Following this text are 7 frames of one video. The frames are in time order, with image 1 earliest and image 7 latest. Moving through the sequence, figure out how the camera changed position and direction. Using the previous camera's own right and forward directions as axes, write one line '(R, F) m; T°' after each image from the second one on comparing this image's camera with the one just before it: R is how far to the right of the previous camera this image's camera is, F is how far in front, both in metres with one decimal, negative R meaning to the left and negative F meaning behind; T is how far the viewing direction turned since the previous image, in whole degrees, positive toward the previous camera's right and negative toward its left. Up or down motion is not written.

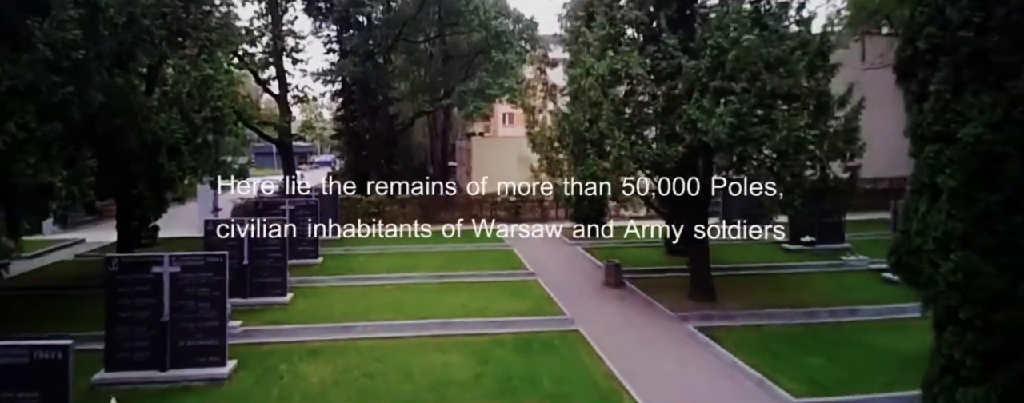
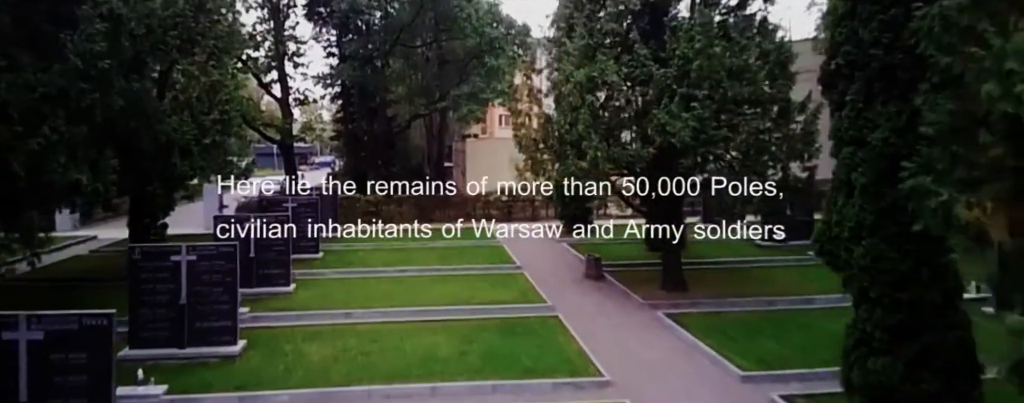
(+0.3, -1.1) m; 0°
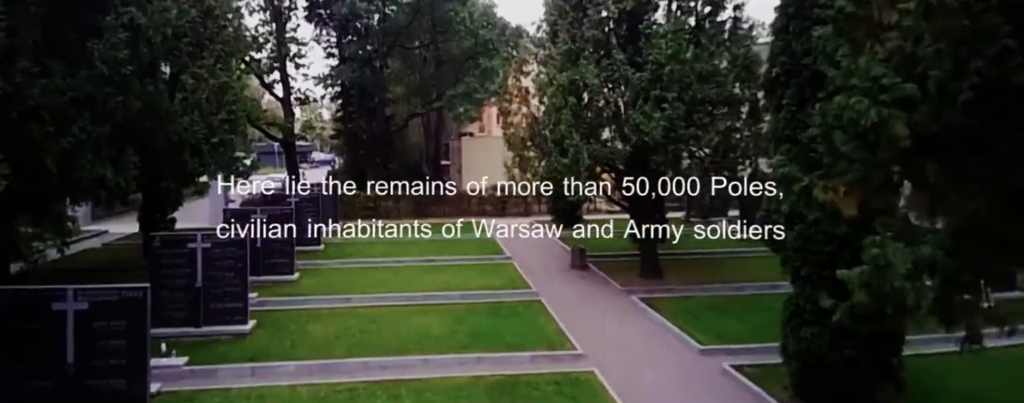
(+0.3, -1.1) m; 0°
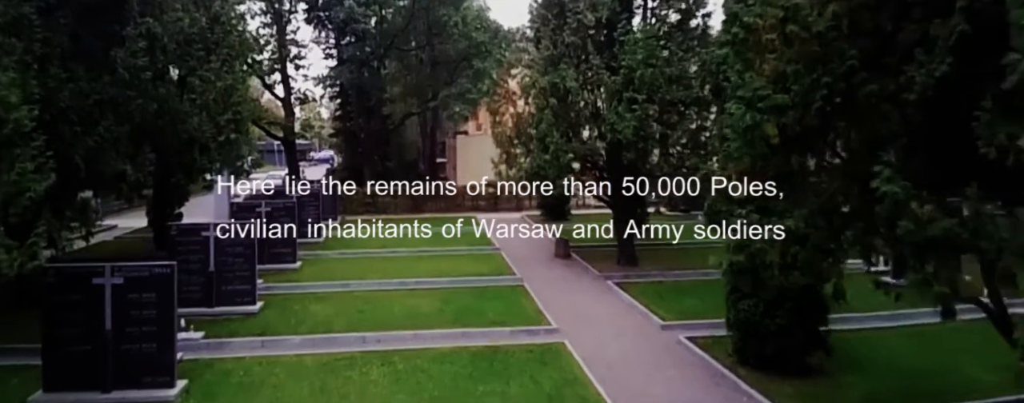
(+0.3, -1.2) m; 0°
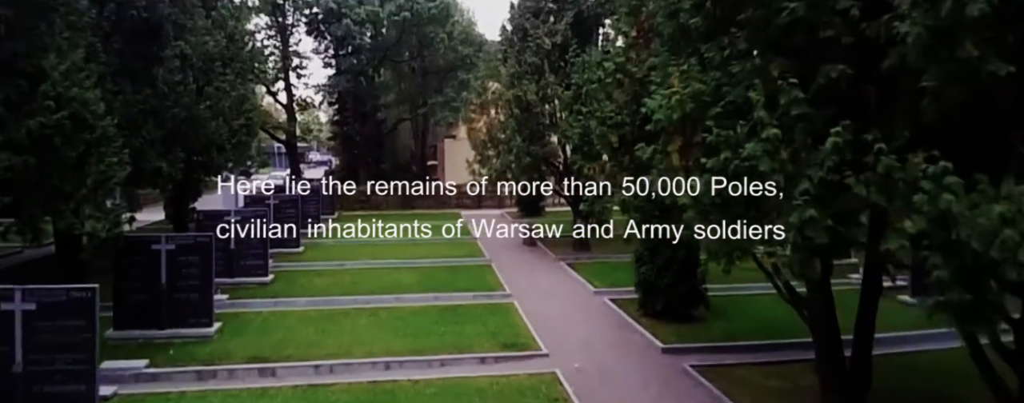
(+0.8, -3.0) m; 0°
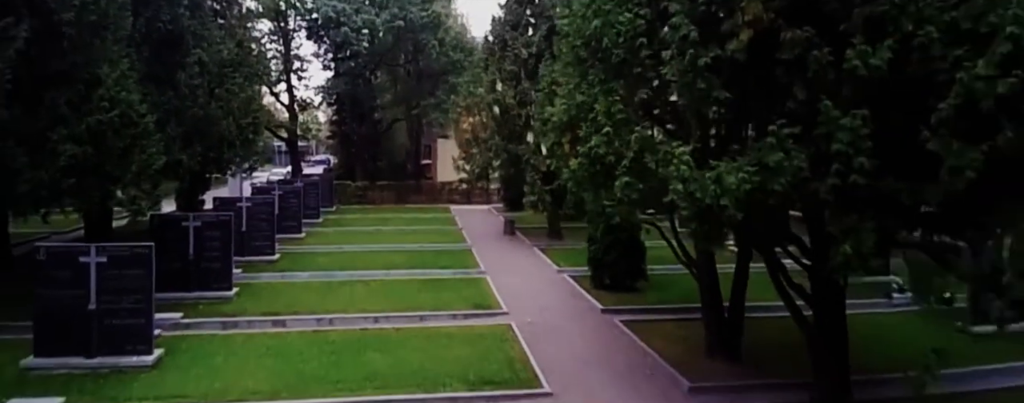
(+0.6, -2.4) m; 0°
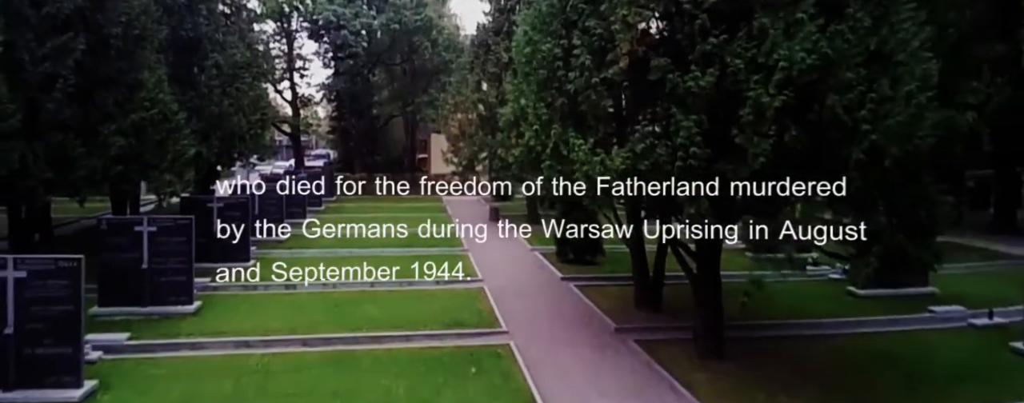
(+0.6, -2.6) m; 0°
